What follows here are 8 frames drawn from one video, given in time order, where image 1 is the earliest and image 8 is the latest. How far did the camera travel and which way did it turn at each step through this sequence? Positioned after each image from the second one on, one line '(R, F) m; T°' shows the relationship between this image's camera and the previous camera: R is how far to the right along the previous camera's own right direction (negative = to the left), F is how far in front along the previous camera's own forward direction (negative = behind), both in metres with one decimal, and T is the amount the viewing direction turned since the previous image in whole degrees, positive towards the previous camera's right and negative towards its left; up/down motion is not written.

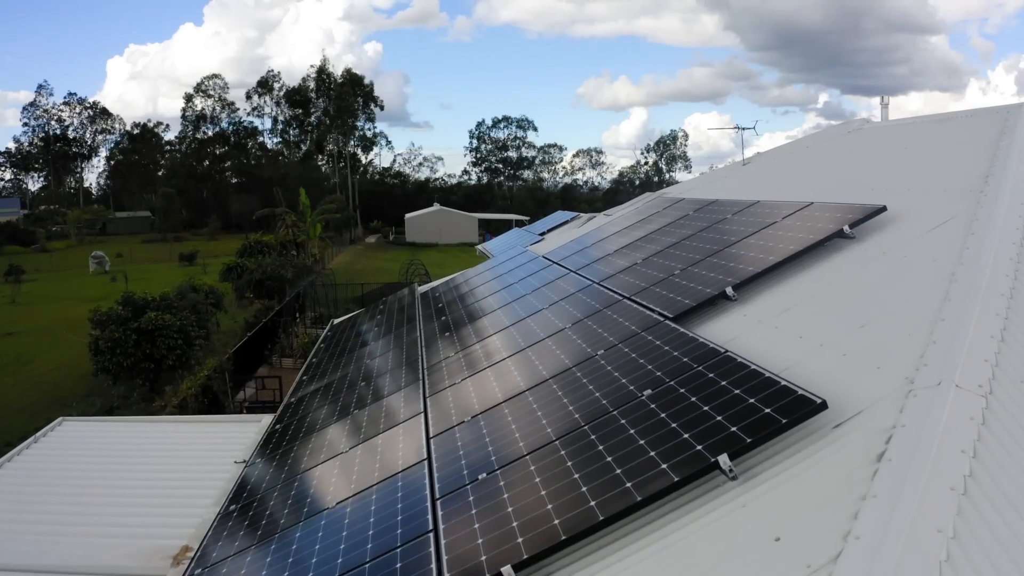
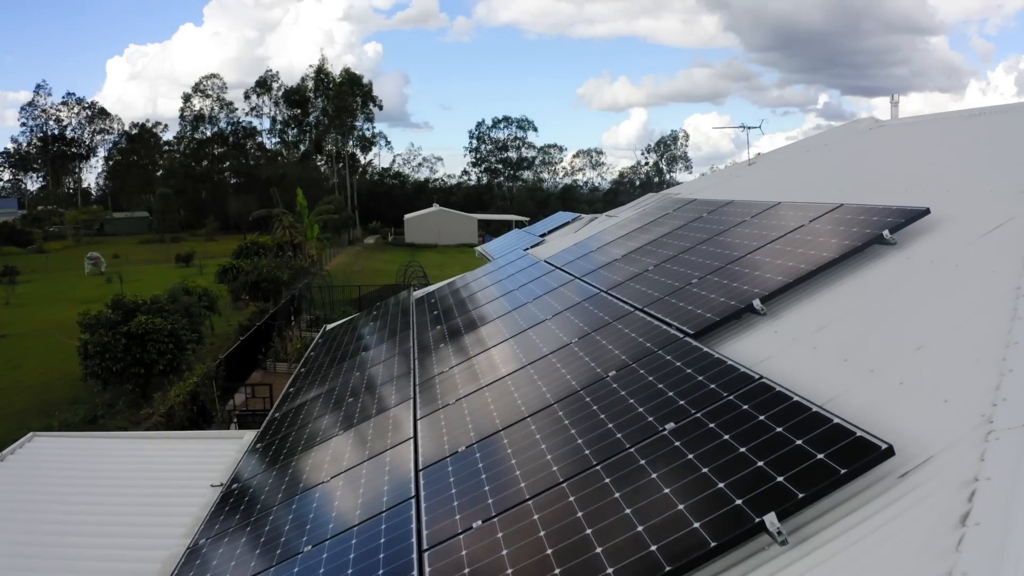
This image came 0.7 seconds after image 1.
(0.0, +0.6) m; 0°
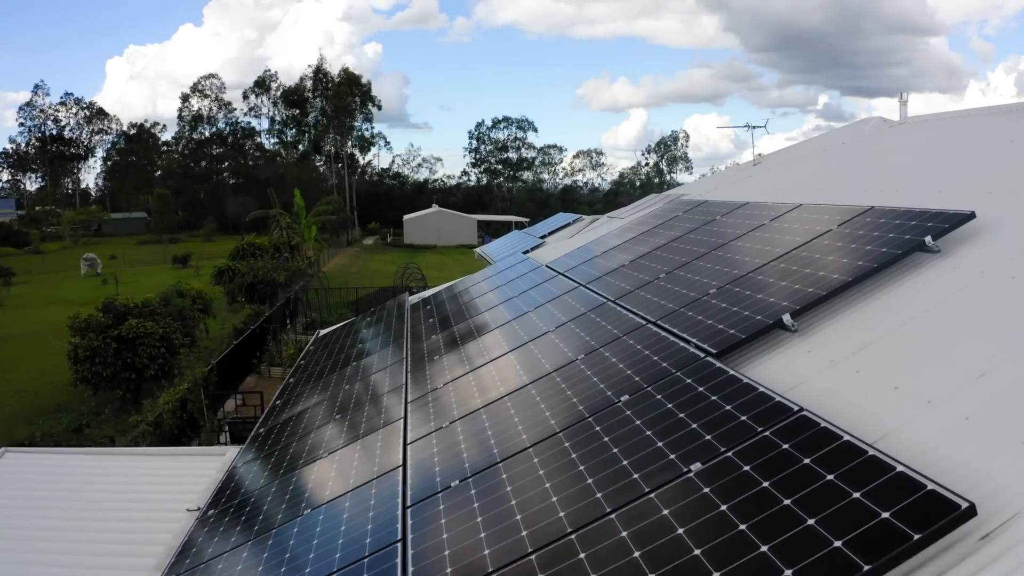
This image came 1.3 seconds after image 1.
(0.0, +0.5) m; 0°
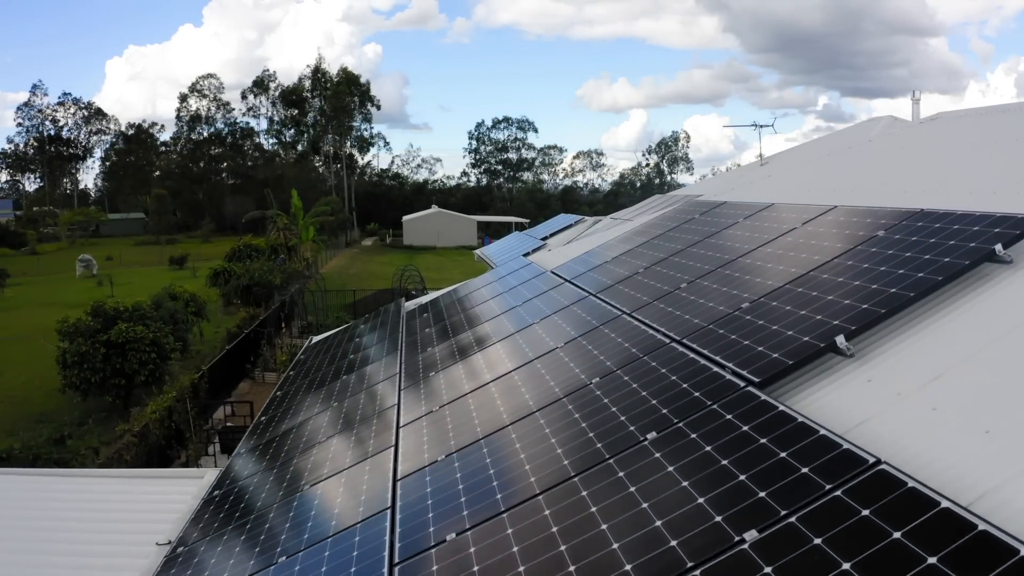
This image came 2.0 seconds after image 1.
(0.0, +0.6) m; 0°
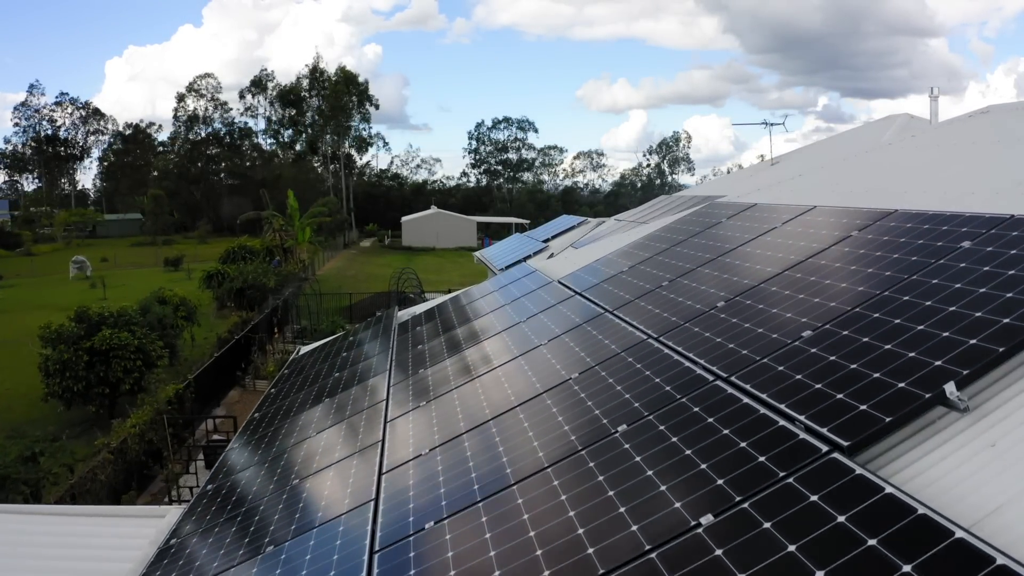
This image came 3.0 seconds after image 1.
(0.0, +0.9) m; 0°
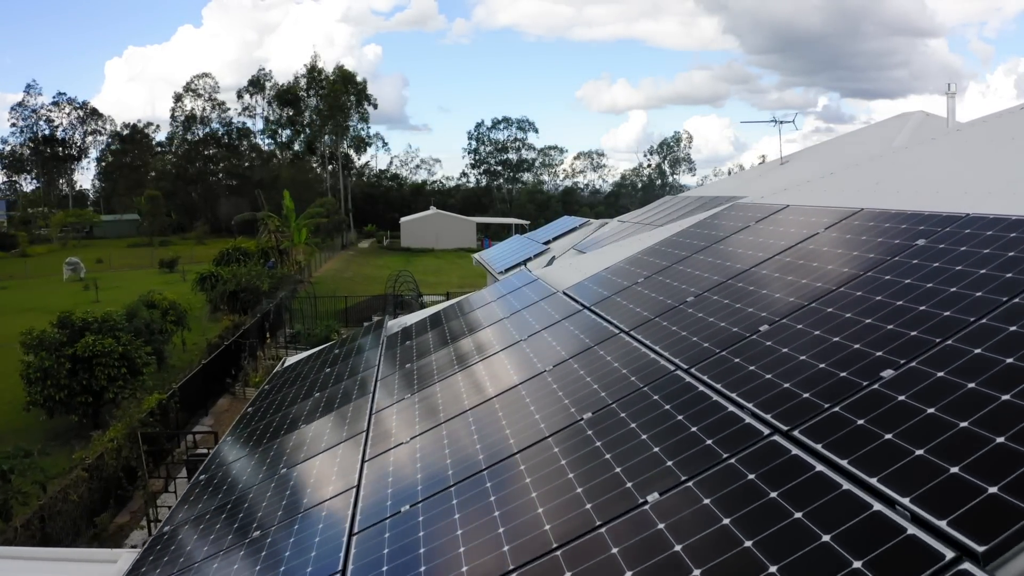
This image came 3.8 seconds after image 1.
(0.0, +0.8) m; 0°
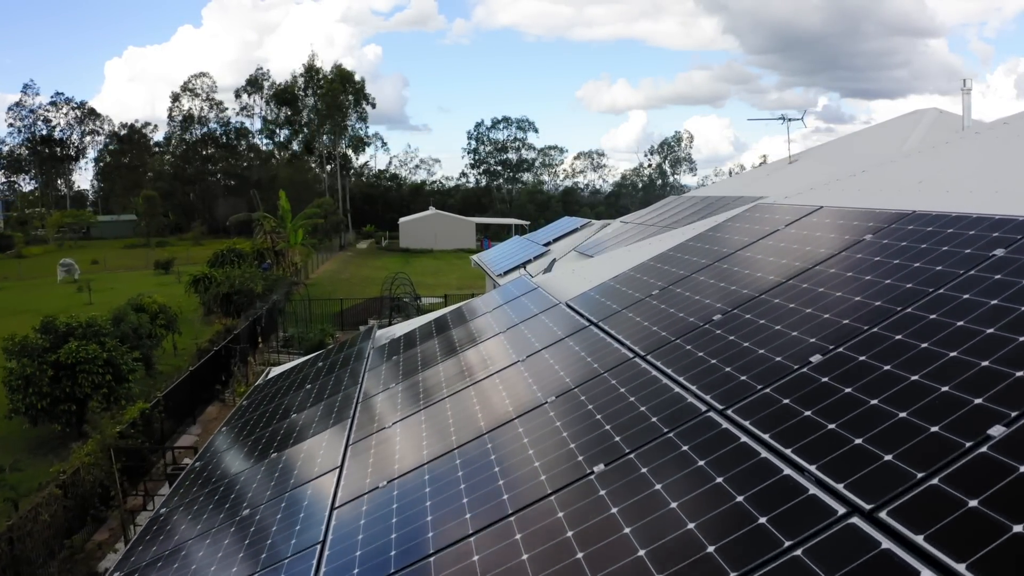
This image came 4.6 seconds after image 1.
(0.0, +0.7) m; 0°
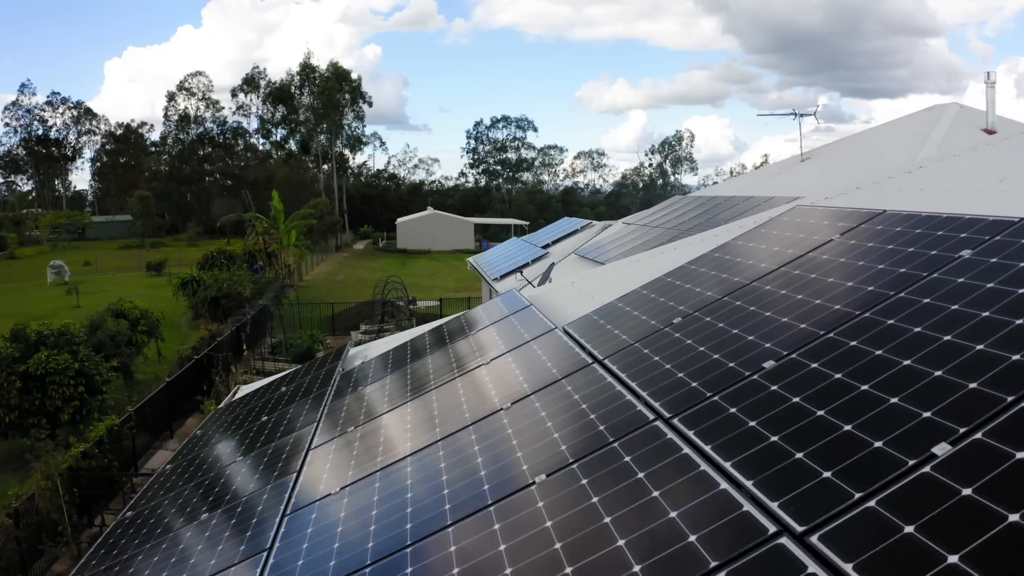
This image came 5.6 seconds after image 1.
(+0.1, +1.1) m; 0°
